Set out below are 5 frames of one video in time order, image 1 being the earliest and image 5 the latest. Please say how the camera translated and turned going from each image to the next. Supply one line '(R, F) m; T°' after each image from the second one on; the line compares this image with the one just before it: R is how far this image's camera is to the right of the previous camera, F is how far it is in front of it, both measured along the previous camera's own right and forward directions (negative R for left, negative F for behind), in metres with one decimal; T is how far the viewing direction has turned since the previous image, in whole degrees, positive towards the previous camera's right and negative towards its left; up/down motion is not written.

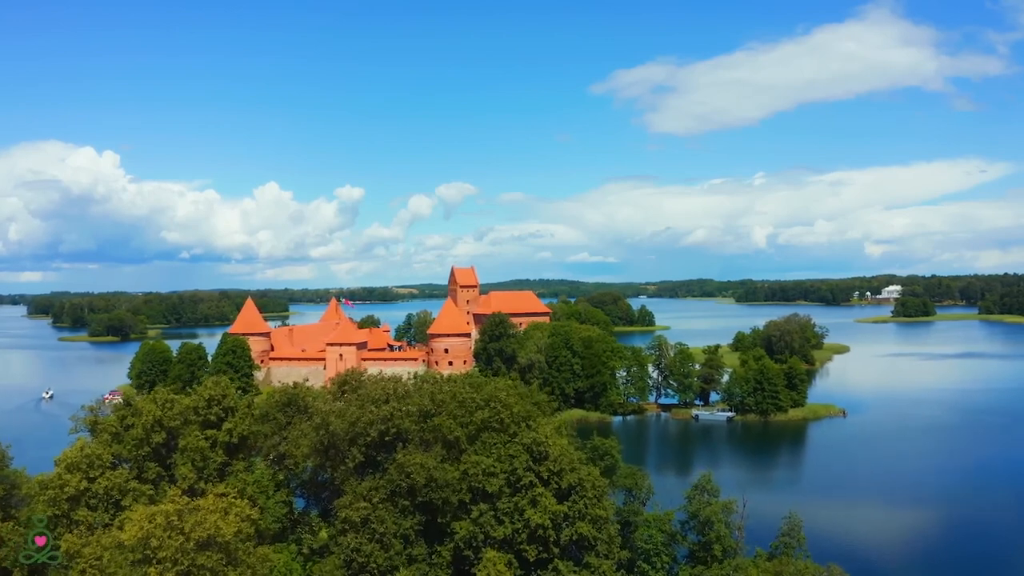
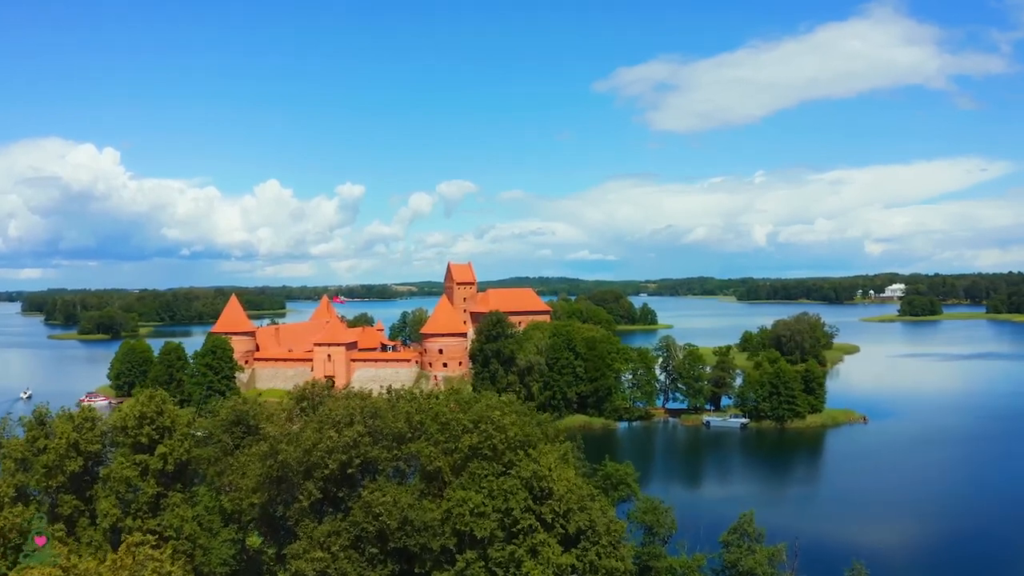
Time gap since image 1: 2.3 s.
(+0.1, +3.1) m; 0°
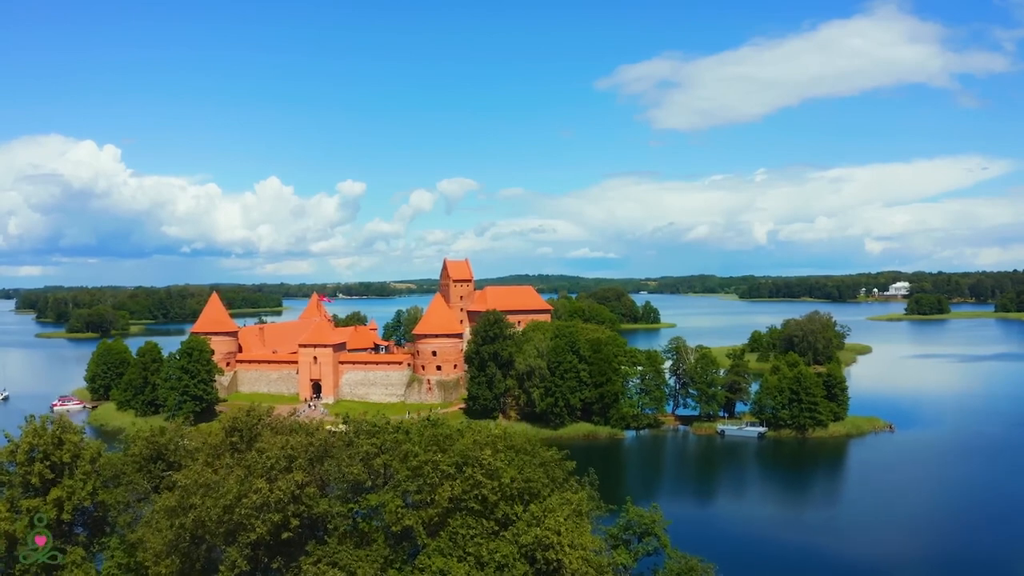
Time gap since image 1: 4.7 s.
(+0.1, +3.3) m; 0°
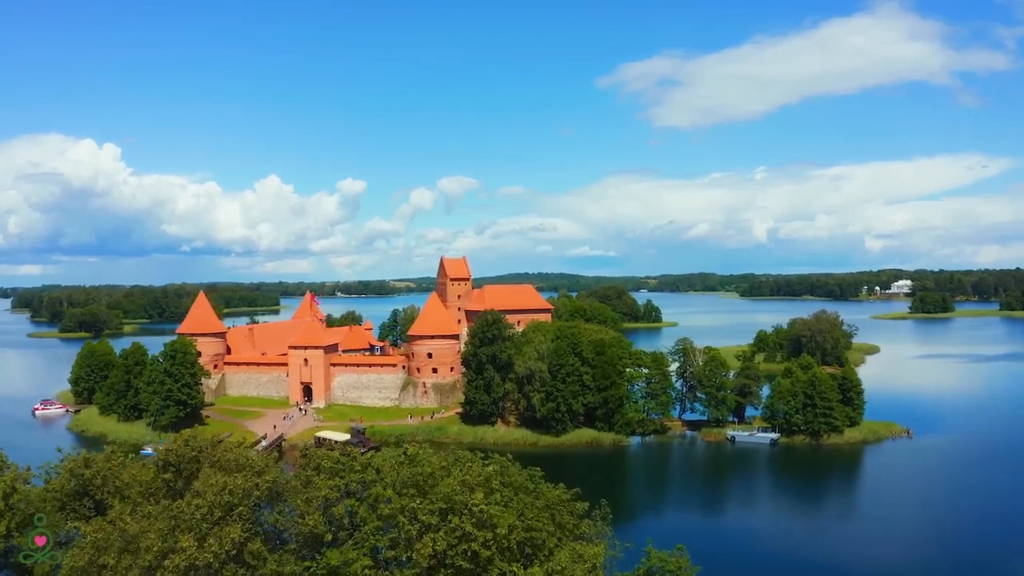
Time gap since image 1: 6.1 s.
(+0.1, +2.0) m; 0°
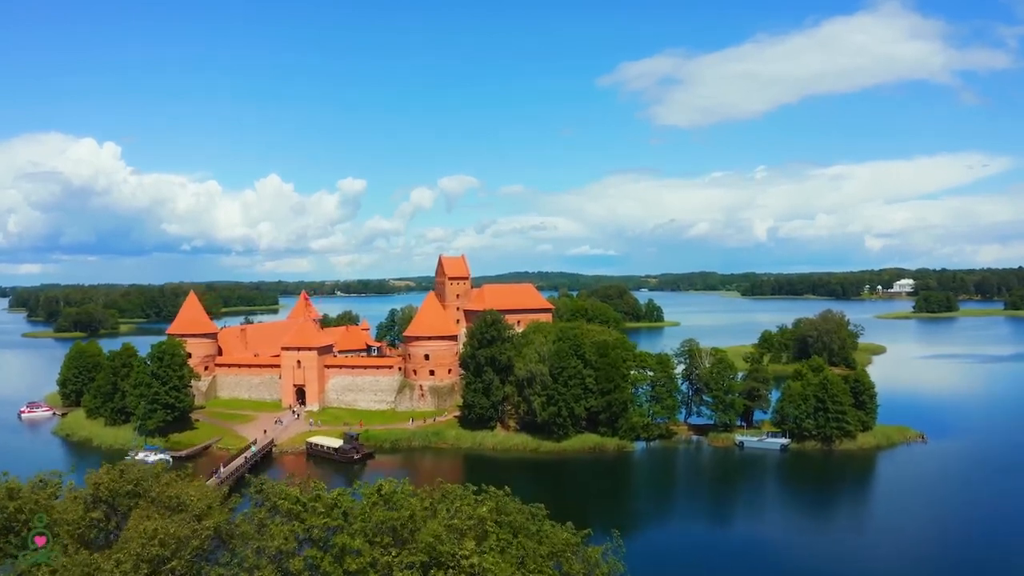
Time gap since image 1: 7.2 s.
(0.0, +1.5) m; 0°
